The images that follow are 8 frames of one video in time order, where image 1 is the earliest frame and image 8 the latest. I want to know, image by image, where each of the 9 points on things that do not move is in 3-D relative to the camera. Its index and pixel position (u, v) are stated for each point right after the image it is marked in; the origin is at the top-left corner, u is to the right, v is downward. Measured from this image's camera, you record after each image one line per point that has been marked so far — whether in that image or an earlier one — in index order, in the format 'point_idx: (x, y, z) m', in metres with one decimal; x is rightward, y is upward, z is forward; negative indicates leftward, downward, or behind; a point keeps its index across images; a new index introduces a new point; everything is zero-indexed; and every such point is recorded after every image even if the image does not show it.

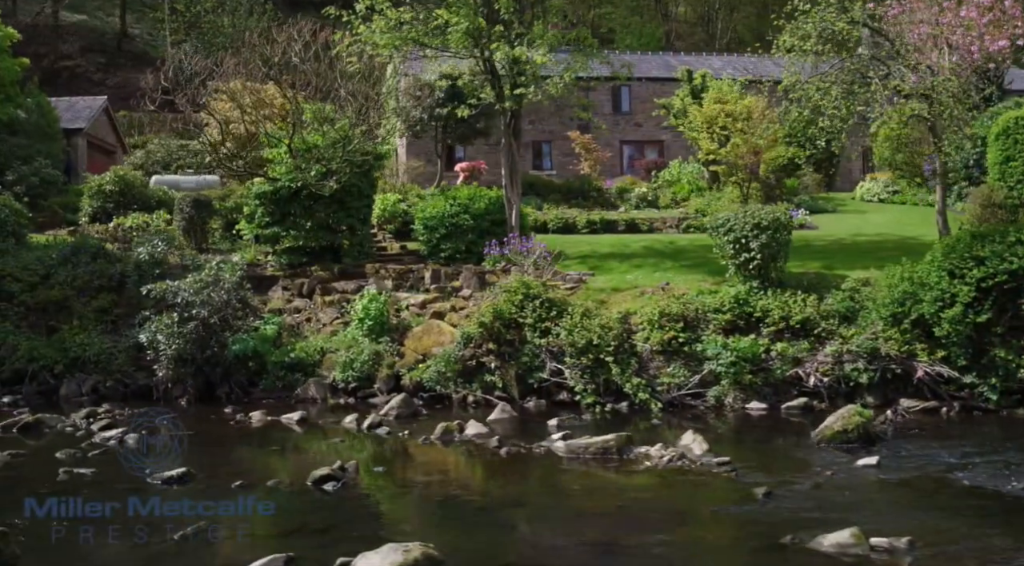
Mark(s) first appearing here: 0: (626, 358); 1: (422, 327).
0: (+1.7, -1.1, +14.6) m
1: (-1.5, -0.7, +16.1) m
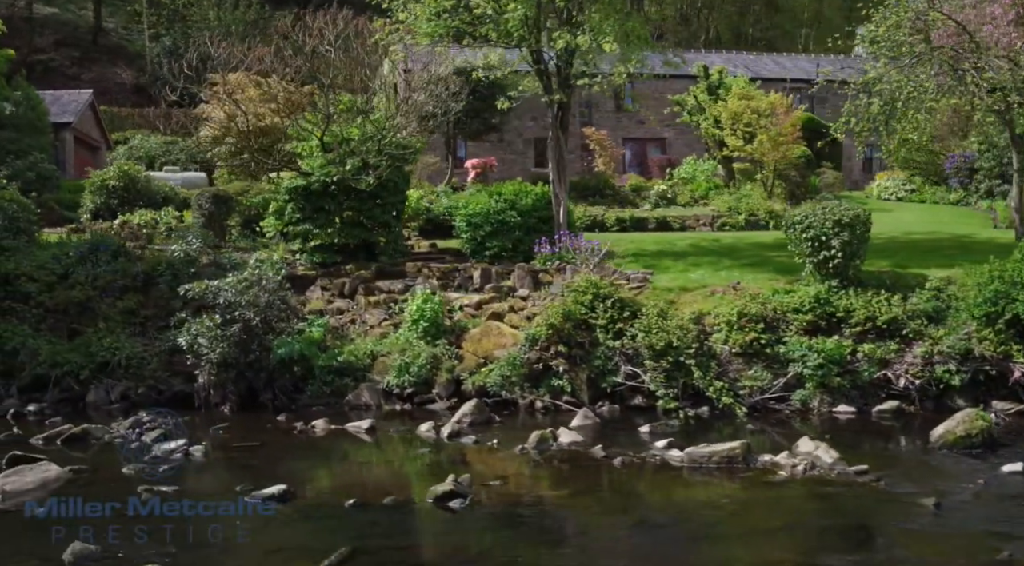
0: (+2.7, -1.1, +13.9) m
1: (-0.5, -0.7, +15.3) m
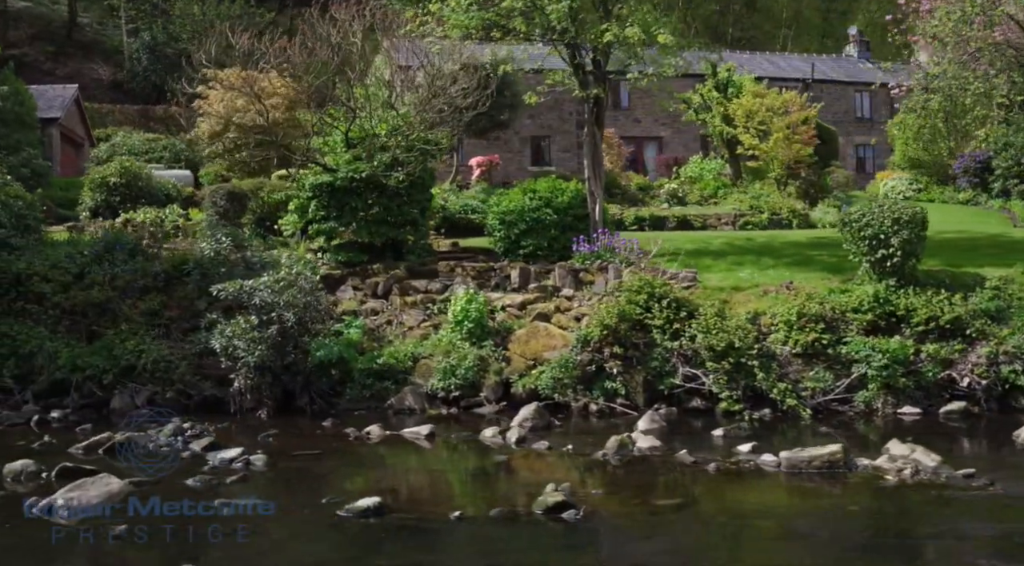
0: (+3.5, -1.1, +13.6) m
1: (+0.2, -0.7, +14.8) m
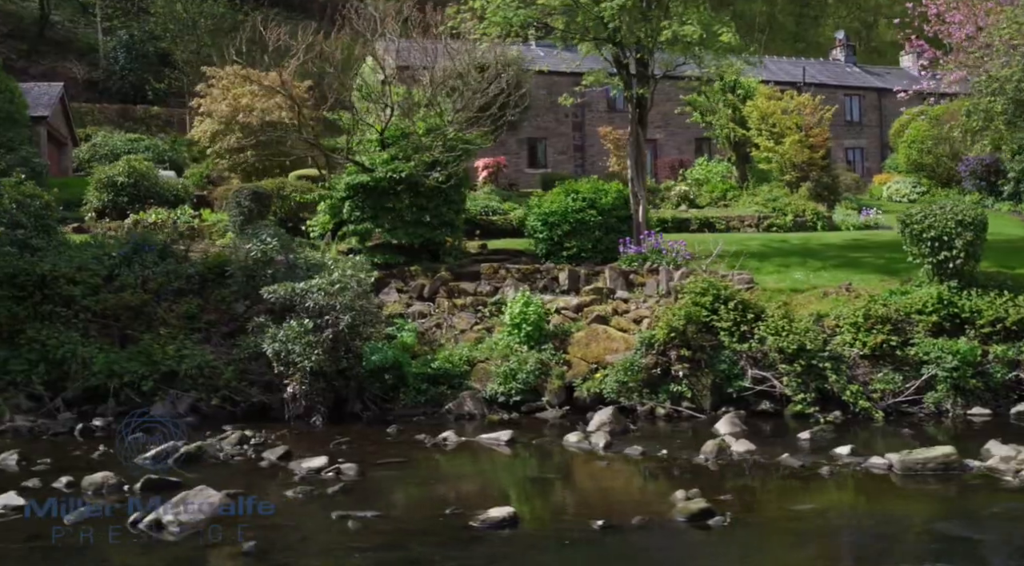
0: (+4.4, -1.1, +13.5) m
1: (+1.1, -0.7, +14.5) m
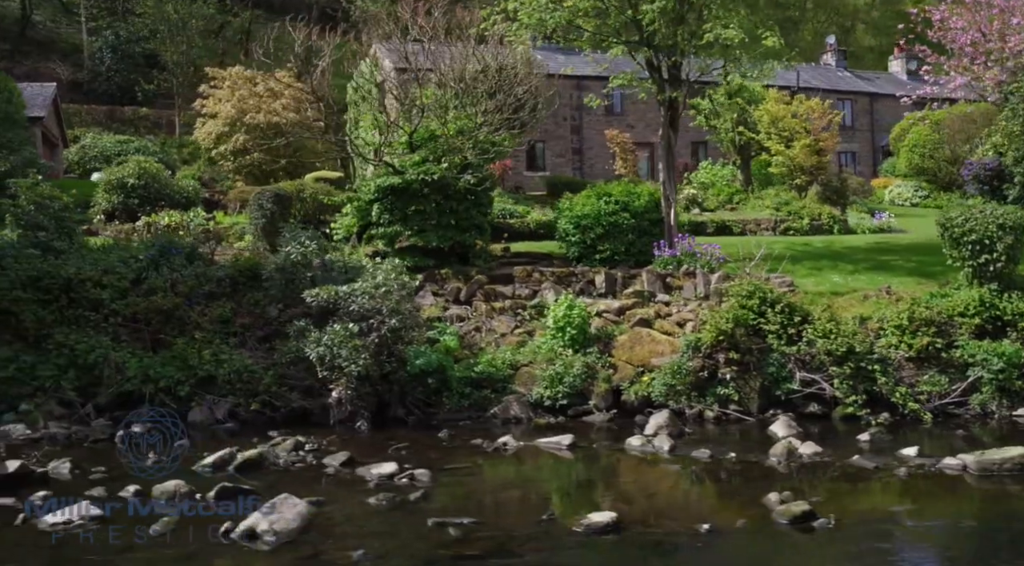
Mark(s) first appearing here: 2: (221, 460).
0: (+5.0, -1.1, +13.6) m
1: (+1.7, -0.8, +14.5) m
2: (-3.3, -2.0, +11.3) m
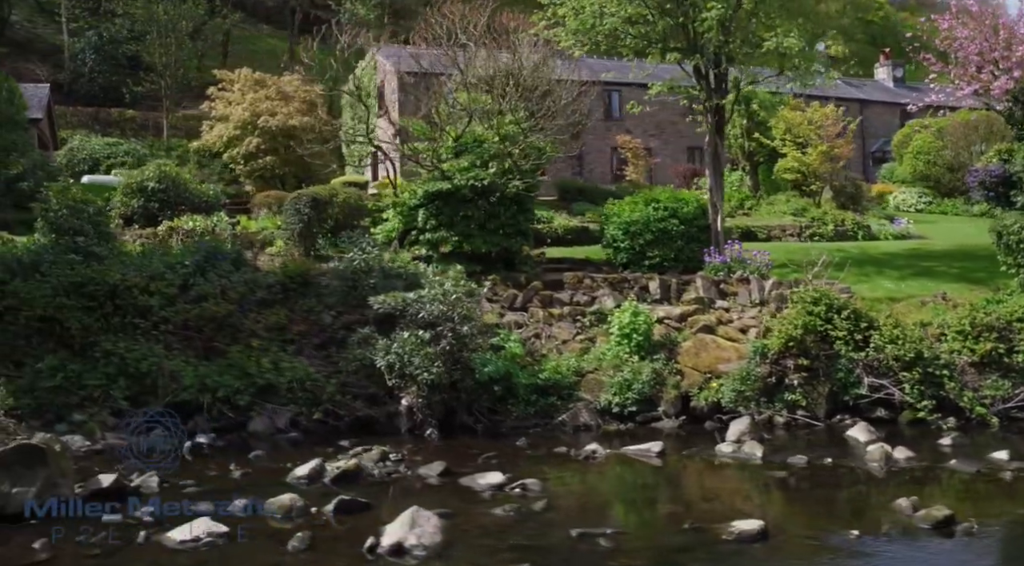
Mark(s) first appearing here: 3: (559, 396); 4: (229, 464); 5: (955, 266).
0: (+6.0, -1.2, +13.7) m
1: (+2.6, -0.9, +14.6) m
2: (-2.2, -2.1, +11.1) m
3: (+0.7, -1.6, +14.3) m
4: (-3.5, -2.2, +12.2) m
5: (+7.5, +0.3, +17.0) m
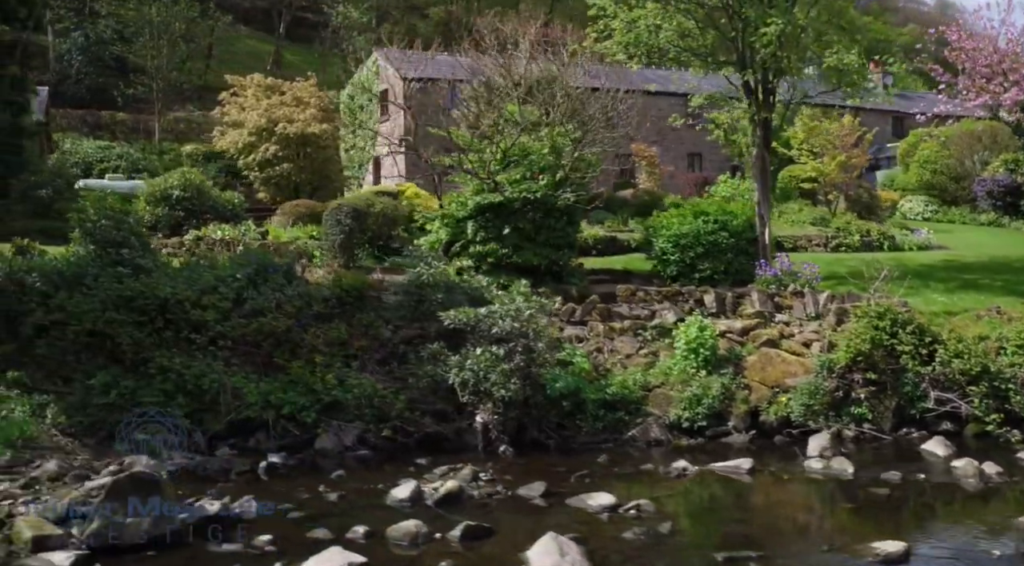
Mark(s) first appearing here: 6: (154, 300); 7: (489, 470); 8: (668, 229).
0: (+7.0, -1.4, +14.0) m
1: (+3.6, -1.1, +14.6) m
2: (-1.1, -2.3, +11.0) m
3: (+1.7, -1.8, +14.3) m
4: (-2.4, -2.4, +12.0) m
5: (+8.3, +0.1, +17.3) m
6: (-5.4, -0.3, +15.2) m
7: (-0.3, -2.3, +12.2) m
8: (+2.7, +0.9, +17.0) m
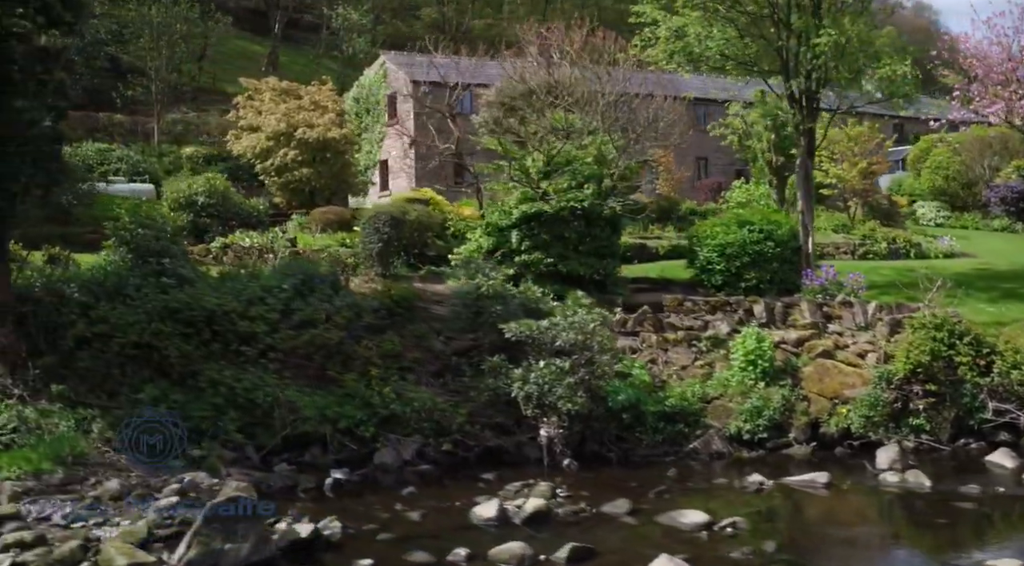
0: (+7.9, -1.6, +14.1) m
1: (+4.4, -1.2, +14.6) m
2: (-0.1, -2.5, +10.8) m
3: (+2.5, -2.0, +14.2) m
4: (-1.5, -2.6, +11.8) m
5: (+9.1, -0.1, +17.4) m
6: (-4.6, -0.4, +14.9) m
7: (+0.6, -2.4, +12.1) m
8: (+3.4, +0.8, +17.0) m
